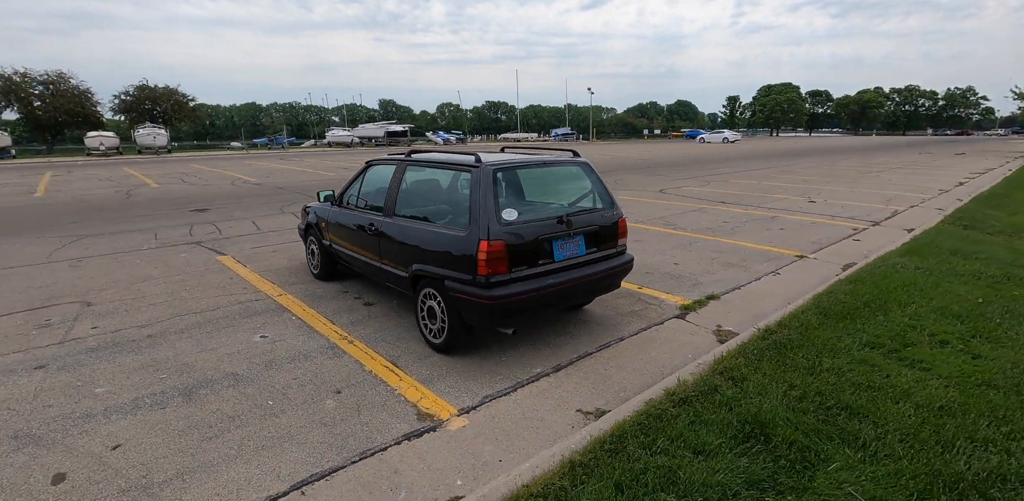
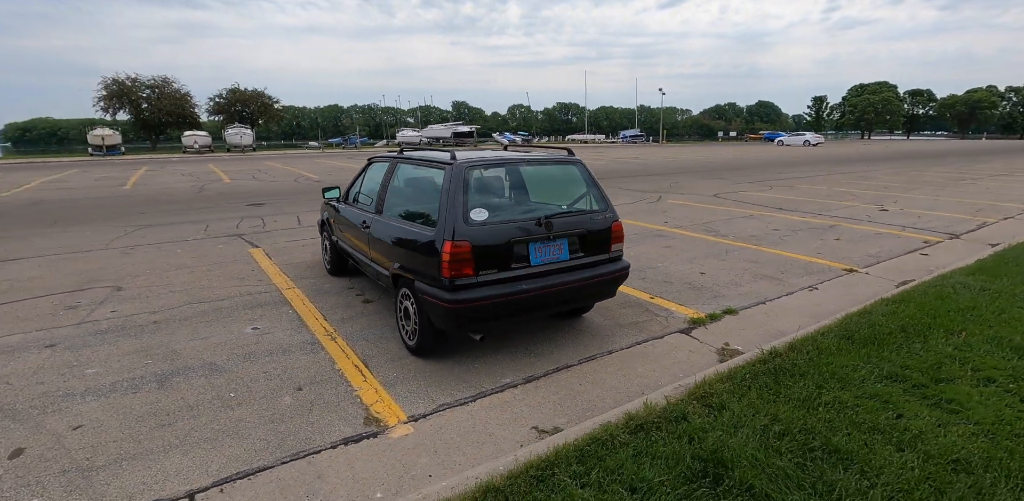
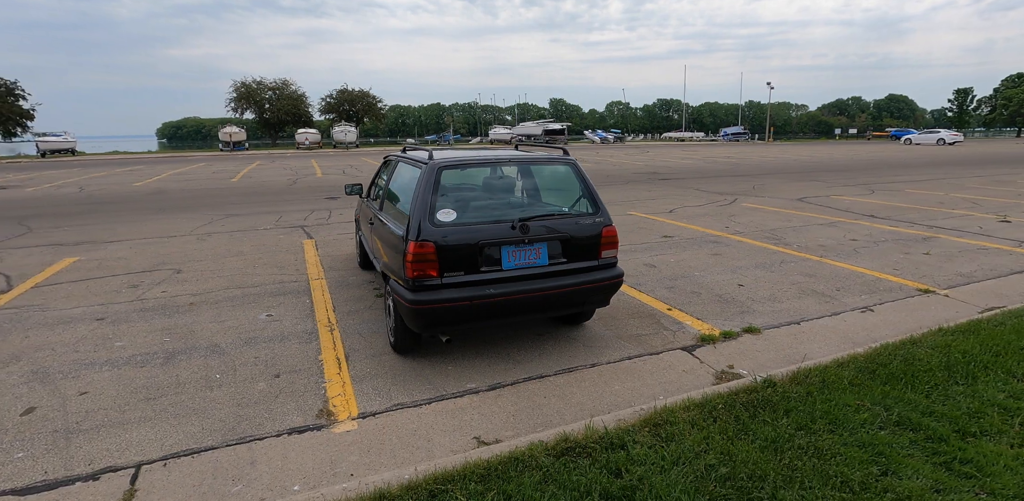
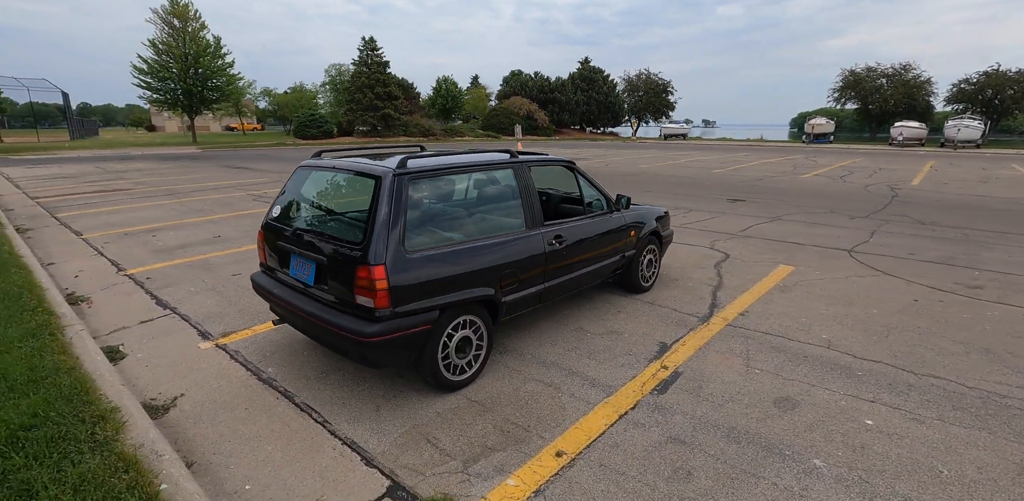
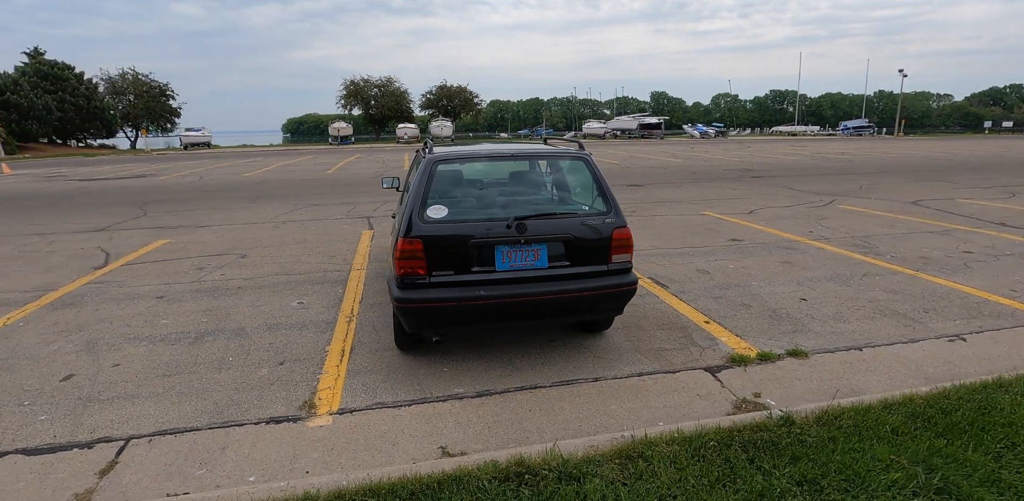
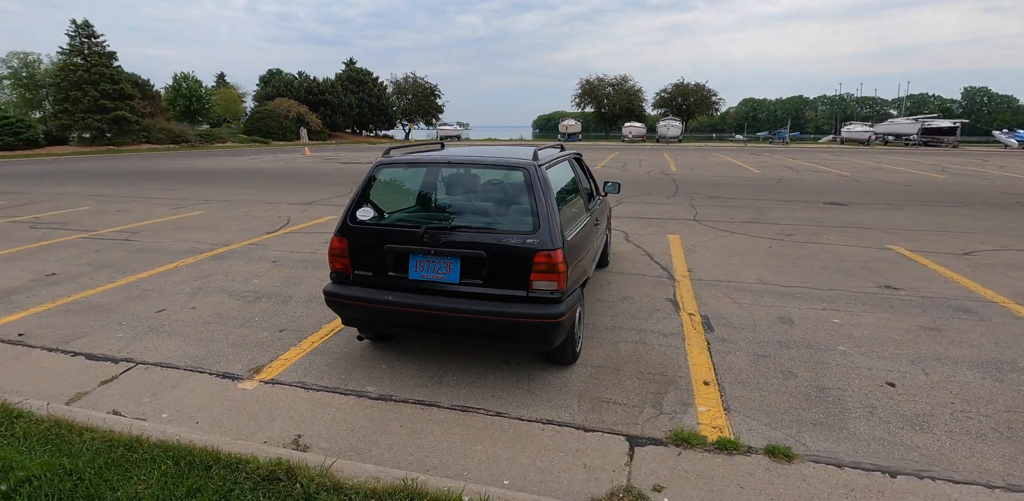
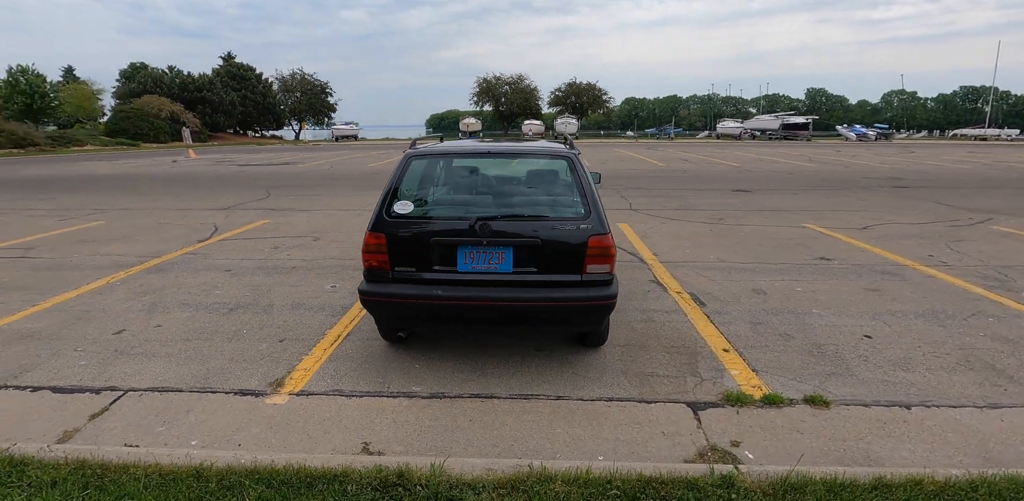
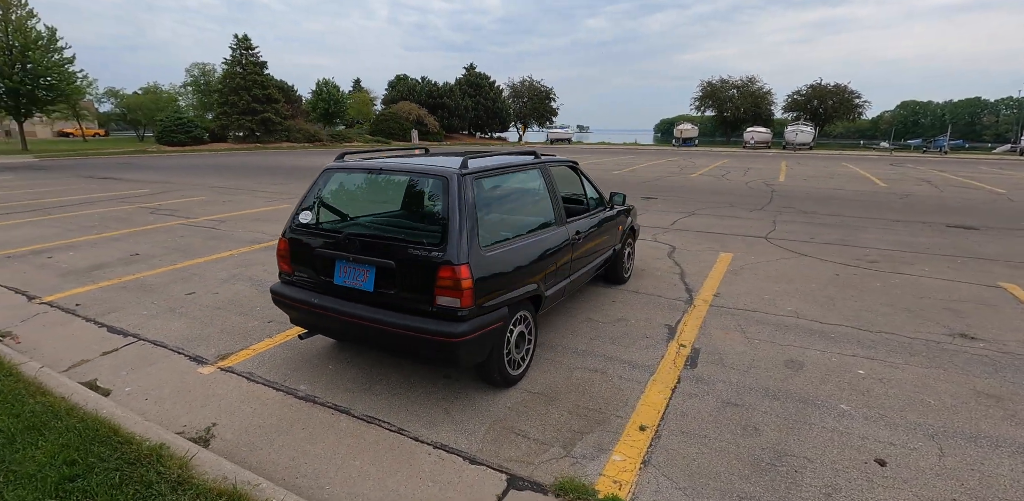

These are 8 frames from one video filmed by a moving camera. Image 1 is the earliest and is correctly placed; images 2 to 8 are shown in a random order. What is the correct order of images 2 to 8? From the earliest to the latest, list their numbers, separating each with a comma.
2, 3, 5, 7, 6, 8, 4
